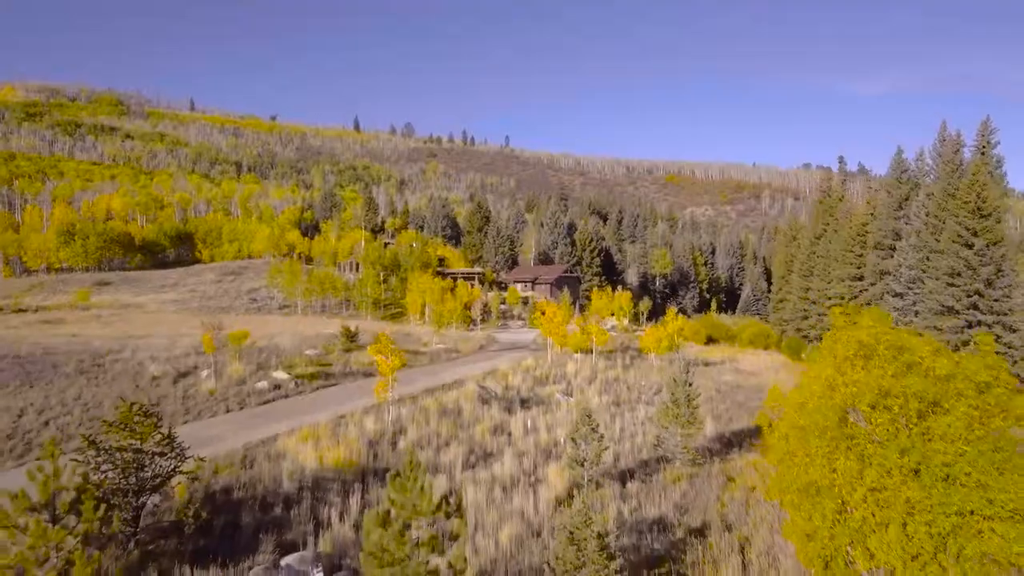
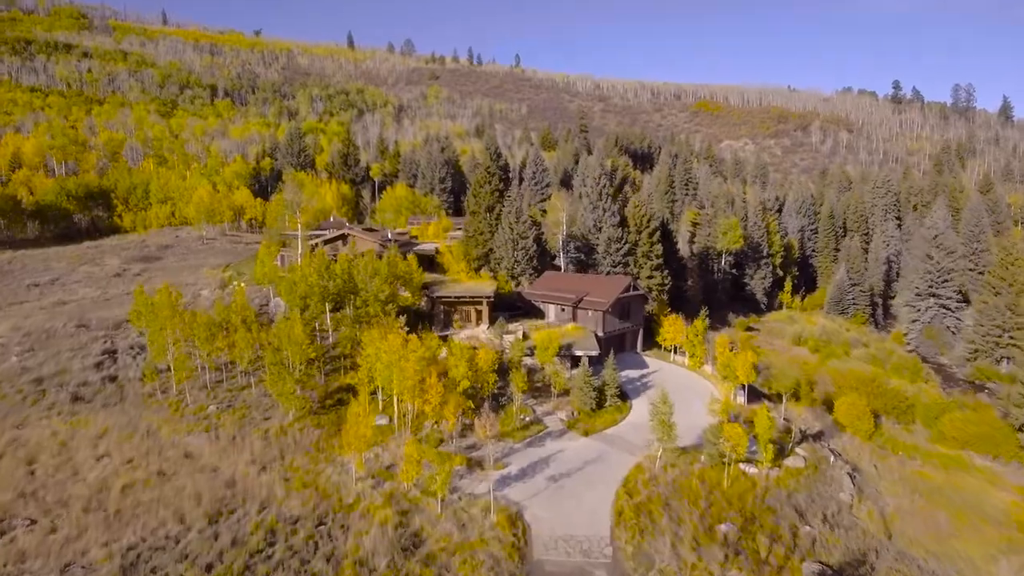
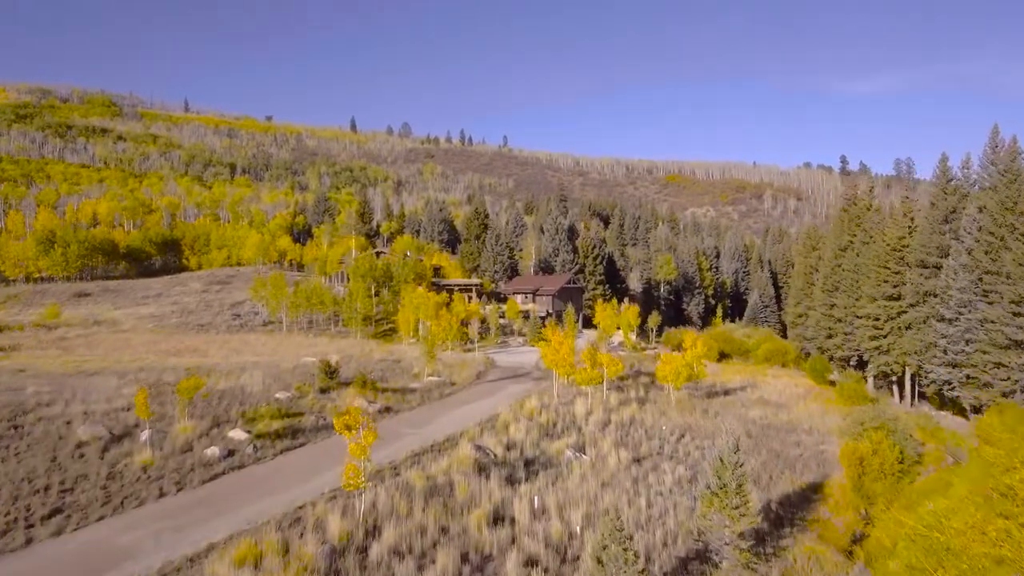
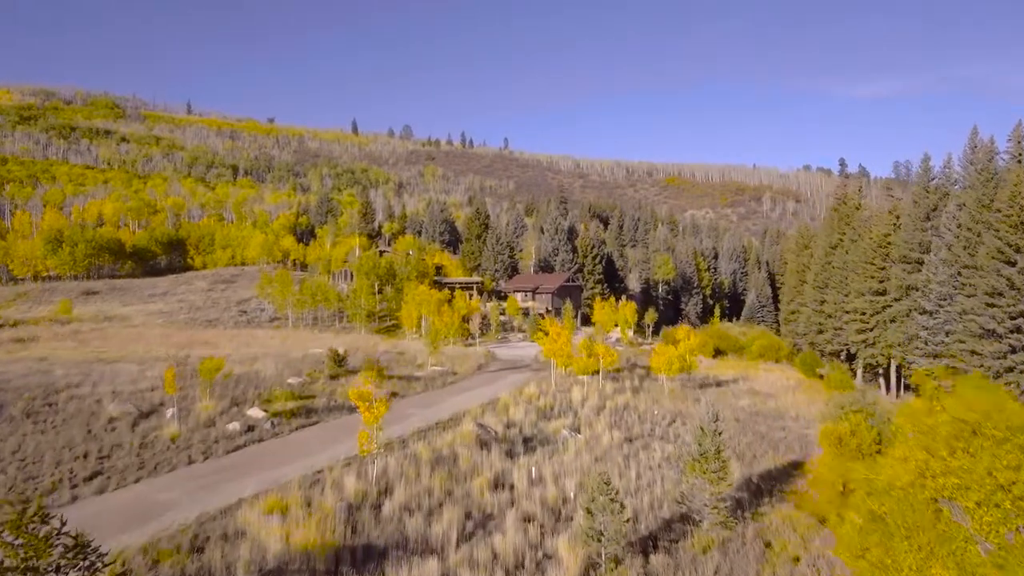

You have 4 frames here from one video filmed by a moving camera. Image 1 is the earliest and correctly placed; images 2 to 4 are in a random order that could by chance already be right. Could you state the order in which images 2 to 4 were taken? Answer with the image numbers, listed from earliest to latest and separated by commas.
4, 3, 2
